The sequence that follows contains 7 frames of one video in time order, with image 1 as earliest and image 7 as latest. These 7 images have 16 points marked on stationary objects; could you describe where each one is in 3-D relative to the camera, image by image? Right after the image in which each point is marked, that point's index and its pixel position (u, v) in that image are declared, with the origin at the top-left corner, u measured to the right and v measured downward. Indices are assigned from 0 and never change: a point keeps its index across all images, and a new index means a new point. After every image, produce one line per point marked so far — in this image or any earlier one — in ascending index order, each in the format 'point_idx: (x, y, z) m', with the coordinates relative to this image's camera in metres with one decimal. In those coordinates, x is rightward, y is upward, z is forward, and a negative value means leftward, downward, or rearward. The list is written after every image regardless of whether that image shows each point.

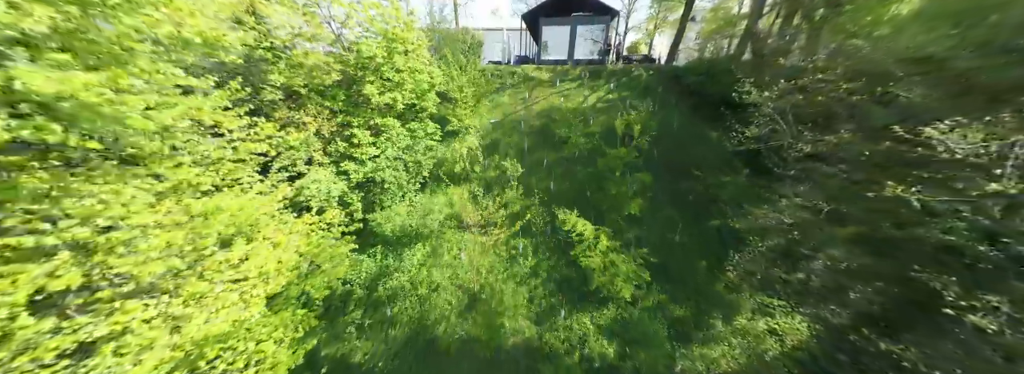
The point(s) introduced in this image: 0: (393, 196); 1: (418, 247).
0: (-3.6, -0.3, +7.6) m
1: (-2.7, -1.7, +7.1) m
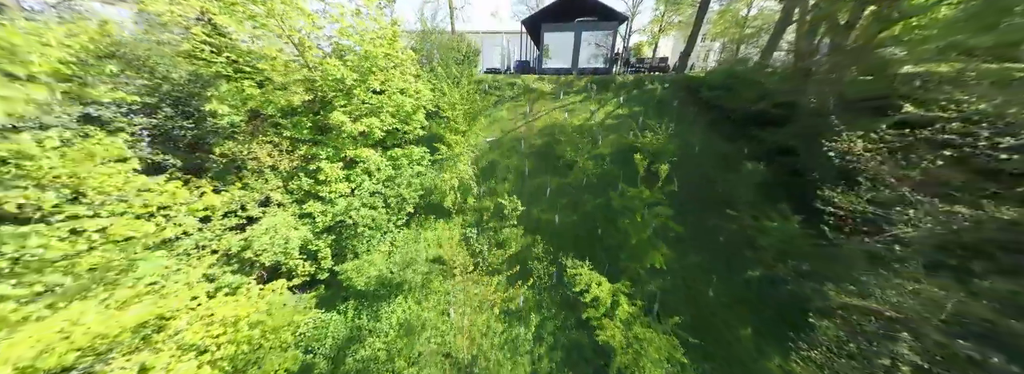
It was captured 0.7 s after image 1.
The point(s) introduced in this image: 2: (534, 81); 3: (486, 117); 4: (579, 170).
0: (-3.6, -1.3, +6.4) m
1: (-2.7, -2.7, +6.0) m
2: (+1.2, +5.3, +13.0) m
3: (-1.1, +3.2, +11.6) m
4: (+2.3, +0.6, +8.8) m
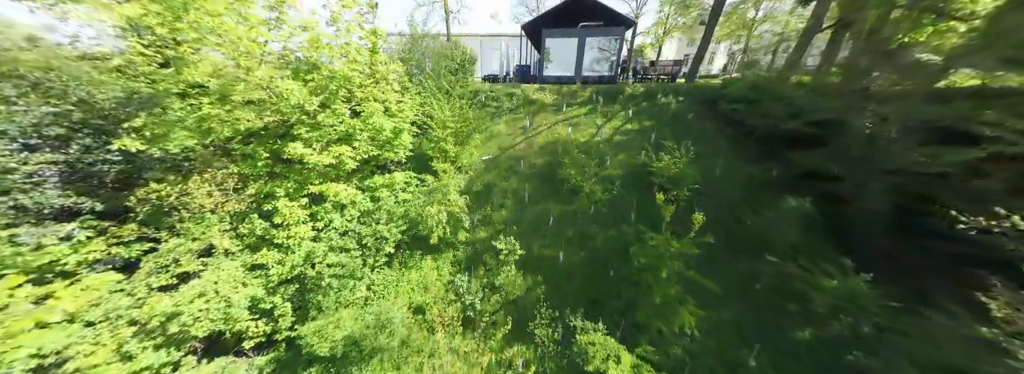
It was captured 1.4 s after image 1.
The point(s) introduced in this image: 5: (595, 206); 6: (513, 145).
0: (-3.7, -2.2, +5.4) m
1: (-2.8, -3.6, +5.0) m
2: (+1.1, +4.5, +12.0) m
3: (-1.2, +2.3, +10.6) m
4: (+2.2, -0.3, +7.8) m
5: (+2.4, -0.6, +7.5) m
6: (+0.1, +1.7, +10.1) m
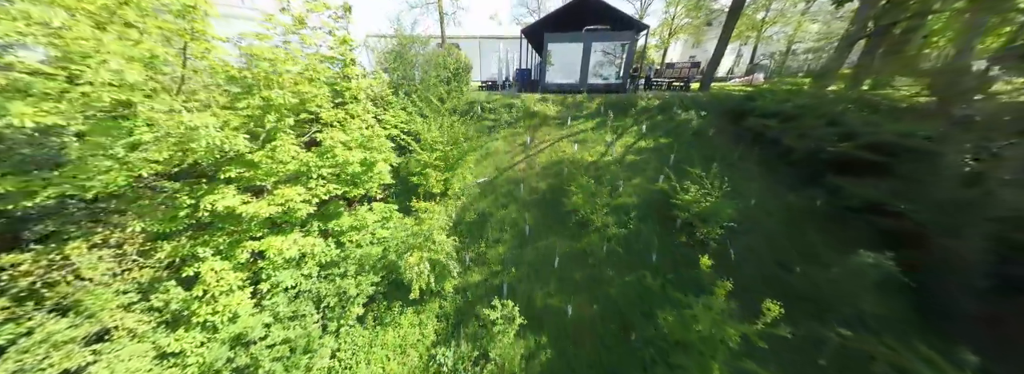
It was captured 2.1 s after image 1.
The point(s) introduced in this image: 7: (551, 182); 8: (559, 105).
0: (-3.8, -3.0, +4.2) m
1: (-2.8, -4.4, +3.8) m
2: (+1.0, +3.6, +10.9) m
3: (-1.2, +1.4, +9.5) m
4: (+2.2, -1.1, +6.7) m
5: (+2.4, -1.4, +6.3) m
6: (0.0, +0.8, +8.9) m
7: (+1.2, +0.2, +8.0) m
8: (+2.0, +3.5, +10.7) m
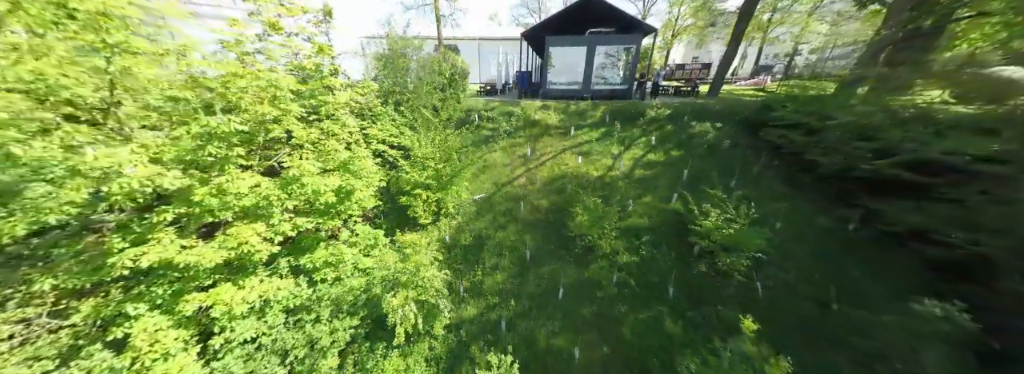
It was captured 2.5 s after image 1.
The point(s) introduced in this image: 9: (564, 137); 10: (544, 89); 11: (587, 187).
0: (-3.8, -3.5, +3.6) m
1: (-2.8, -4.9, +3.1) m
2: (+1.0, +3.0, +10.2) m
3: (-1.2, +0.9, +8.9) m
4: (+2.1, -1.6, +6.0) m
5: (+2.4, -2.0, +5.7) m
6: (0.0, +0.3, +8.3) m
7: (+1.2, -0.4, +7.4) m
8: (+2.0, +3.0, +10.1) m
9: (+1.9, +1.9, +9.4) m
10: (+1.6, +4.9, +12.6) m
11: (+2.3, 0.0, +7.5) m
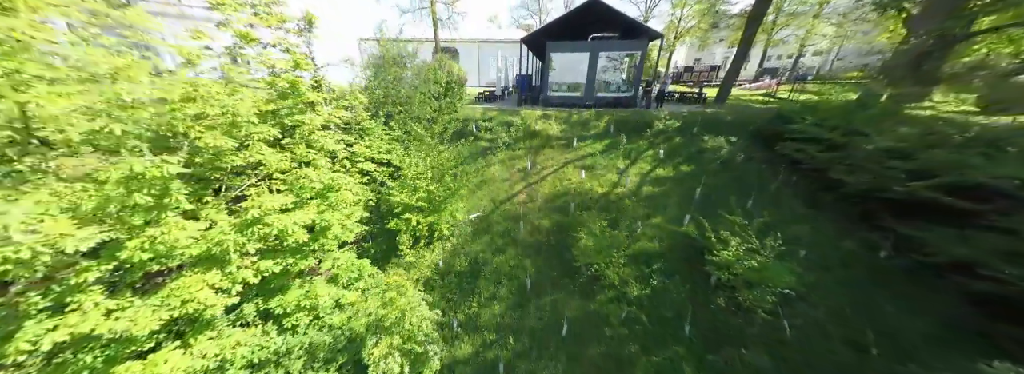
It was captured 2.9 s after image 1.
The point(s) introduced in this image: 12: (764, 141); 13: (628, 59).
0: (-3.8, -4.1, +3.1) m
1: (-2.9, -5.5, +2.6) m
2: (+1.0, +2.5, +9.7) m
3: (-1.3, +0.4, +8.3) m
4: (+2.1, -2.2, +5.5) m
5: (+2.3, -2.5, +5.1) m
6: (0.0, -0.3, +7.7) m
7: (+1.2, -0.9, +6.8) m
8: (+1.9, +2.4, +9.6) m
9: (+1.9, +1.3, +8.8) m
10: (+1.6, +4.4, +12.1) m
11: (+2.2, -0.5, +7.0) m
12: (+8.2, +1.5, +8.2) m
13: (+5.1, +5.6, +11.0) m
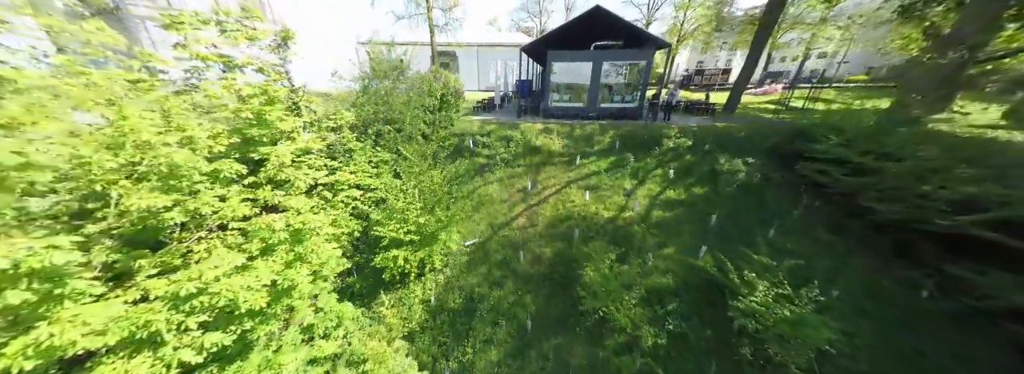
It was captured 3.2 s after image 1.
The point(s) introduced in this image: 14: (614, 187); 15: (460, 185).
0: (-3.8, -4.7, +2.5) m
1: (-2.9, -6.1, +2.0) m
2: (+1.0, +1.8, +9.2) m
3: (-1.3, -0.3, +7.8) m
4: (+2.1, -2.8, +4.9) m
5: (+2.3, -3.1, +4.6) m
6: (0.0, -0.9, +7.2) m
7: (+1.2, -1.5, +6.3) m
8: (+1.9, +1.8, +9.0) m
9: (+1.9, +0.7, +8.3) m
10: (+1.5, +3.7, +11.6) m
11: (+2.2, -1.2, +6.4) m
12: (+8.2, +0.9, +7.6) m
13: (+5.1, +5.0, +10.5) m
14: (+3.1, 0.0, +7.5) m
15: (-1.7, +0.1, +8.2) m
